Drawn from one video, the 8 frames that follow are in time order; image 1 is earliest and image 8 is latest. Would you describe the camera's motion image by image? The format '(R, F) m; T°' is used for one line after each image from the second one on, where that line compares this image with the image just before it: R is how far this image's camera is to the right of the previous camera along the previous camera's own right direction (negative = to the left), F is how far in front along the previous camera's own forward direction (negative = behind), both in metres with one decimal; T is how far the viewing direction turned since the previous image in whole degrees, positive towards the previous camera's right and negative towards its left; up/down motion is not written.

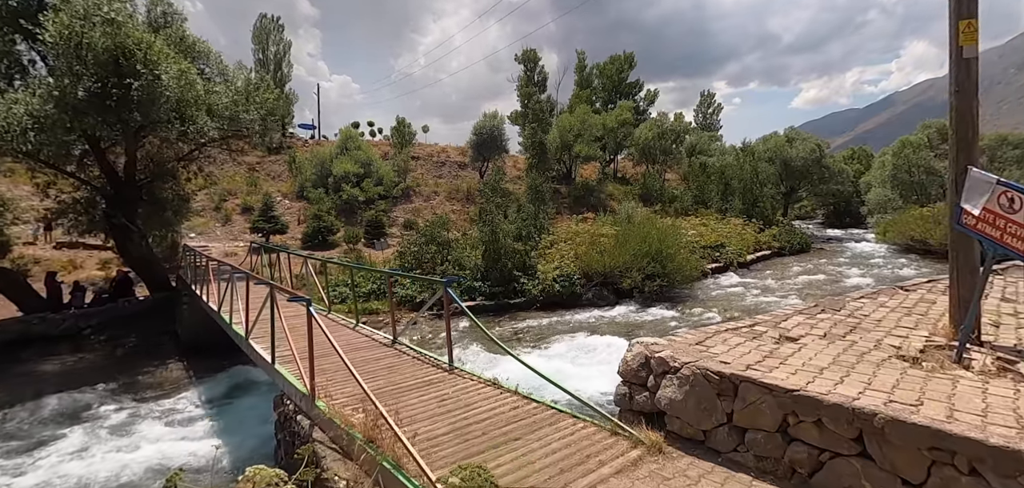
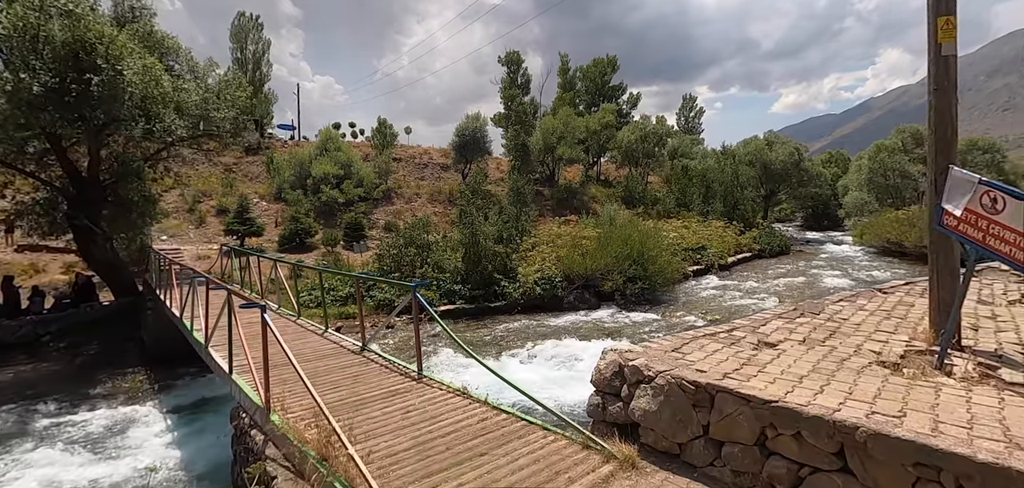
(+0.1, +0.2) m; +2°
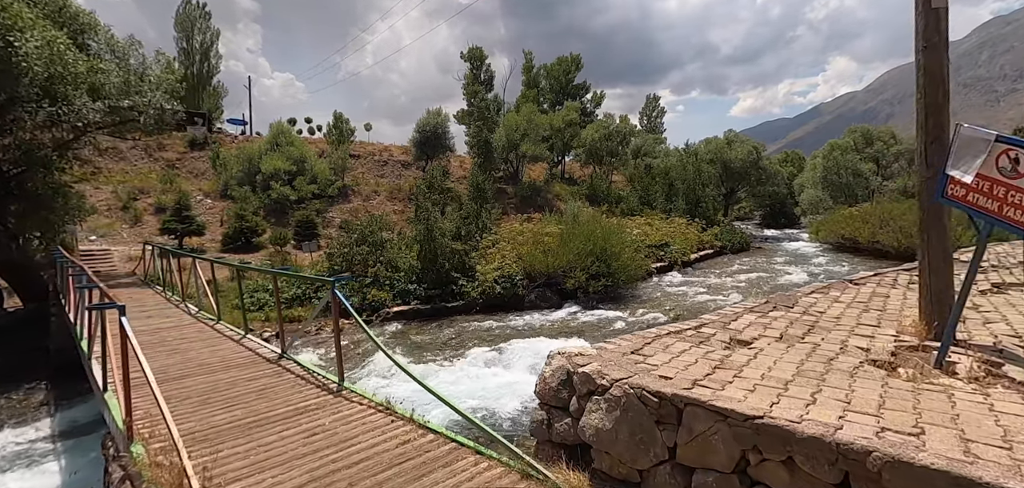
(+0.3, +0.6) m; +4°
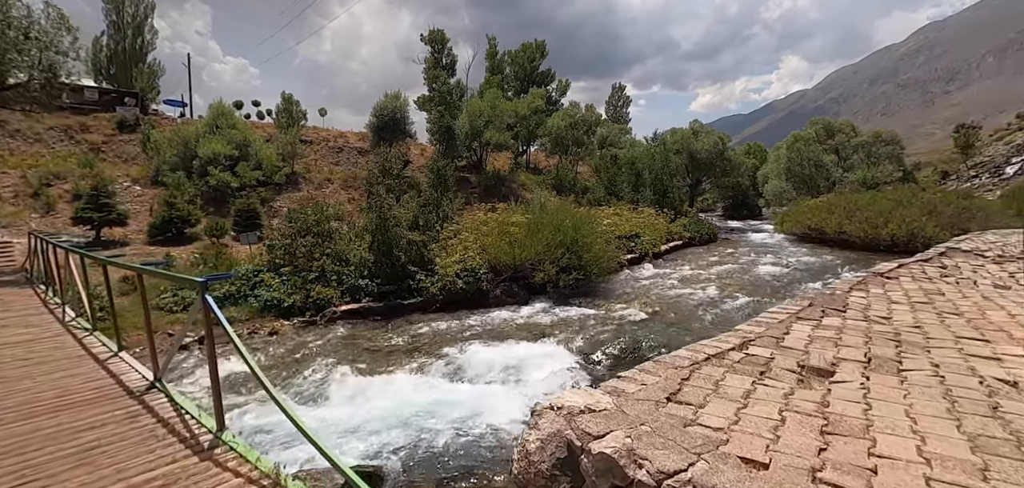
(0.0, +1.2) m; +4°
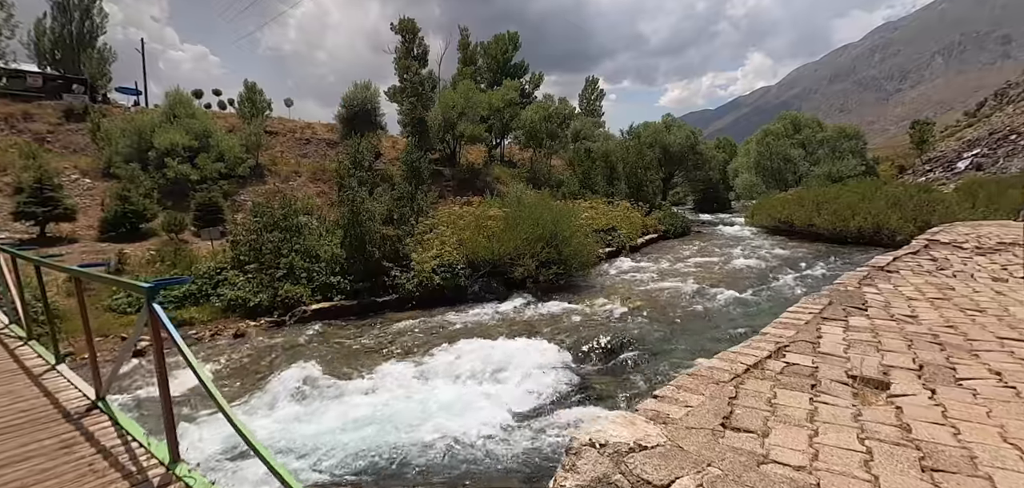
(-0.2, +0.3) m; +3°
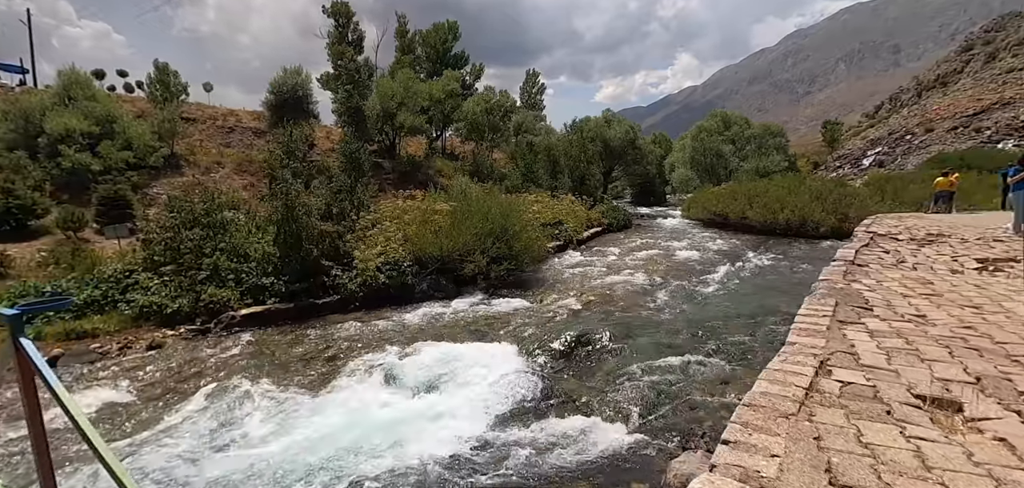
(-0.2, +0.4) m; +7°
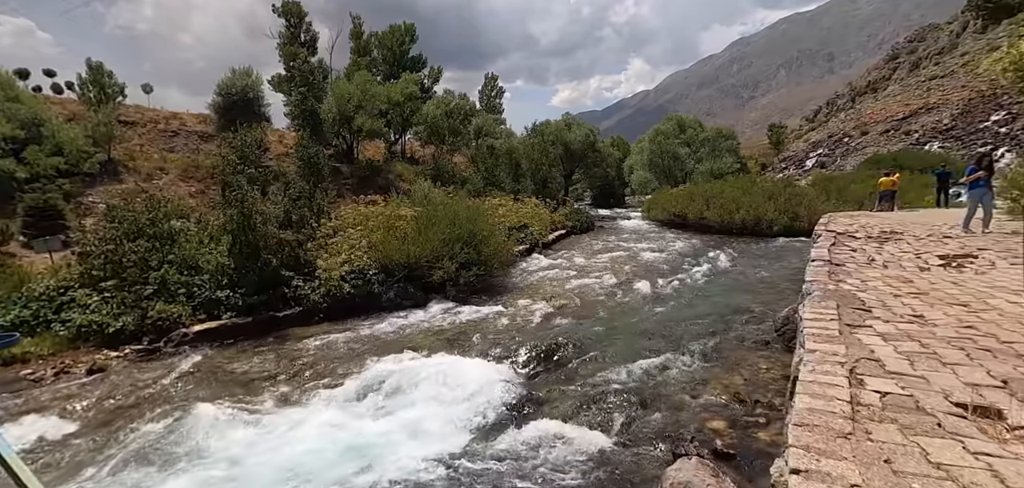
(-0.2, +0.2) m; +5°
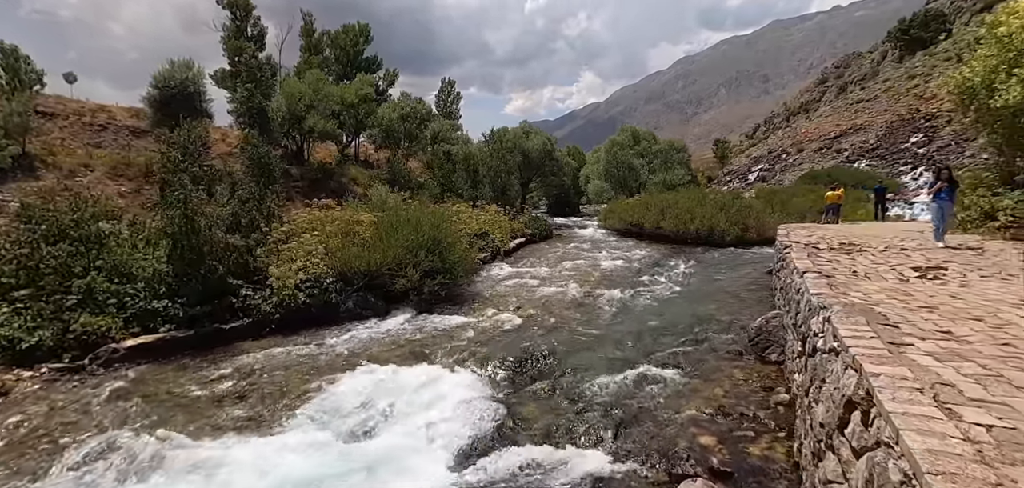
(-0.4, +0.3) m; +6°
